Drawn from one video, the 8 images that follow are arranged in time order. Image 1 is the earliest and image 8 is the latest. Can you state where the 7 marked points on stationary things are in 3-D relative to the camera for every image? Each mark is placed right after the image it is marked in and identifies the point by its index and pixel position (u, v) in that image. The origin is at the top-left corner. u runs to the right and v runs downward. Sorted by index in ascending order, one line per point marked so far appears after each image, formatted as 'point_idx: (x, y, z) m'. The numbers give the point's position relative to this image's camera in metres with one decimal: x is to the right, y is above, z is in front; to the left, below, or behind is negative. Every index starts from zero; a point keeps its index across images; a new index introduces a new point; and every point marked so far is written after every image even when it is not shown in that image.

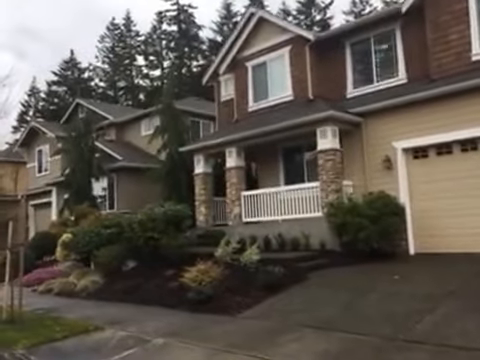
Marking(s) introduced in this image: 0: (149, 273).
0: (-3.1, -3.2, +16.4) m
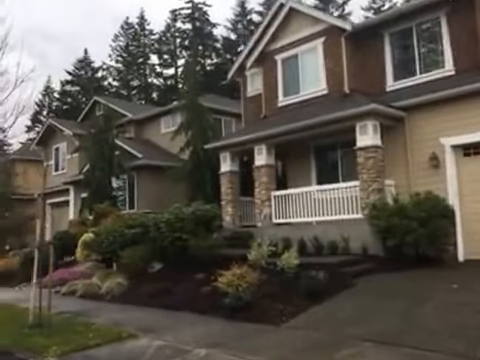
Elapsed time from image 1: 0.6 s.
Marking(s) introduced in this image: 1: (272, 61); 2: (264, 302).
0: (-2.0, -3.1, +15.6) m
1: (+1.5, +5.1, +20.4) m
2: (+0.6, -3.0, +11.7) m
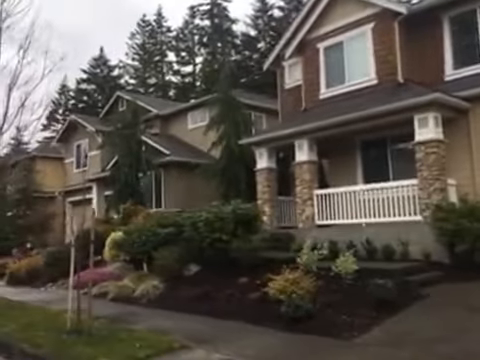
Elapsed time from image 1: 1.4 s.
0: (-0.7, -3.0, +14.4) m
1: (+3.0, +5.2, +19.2) m
2: (+1.9, -2.9, +10.5) m
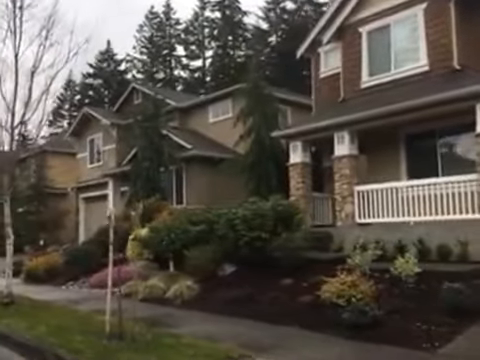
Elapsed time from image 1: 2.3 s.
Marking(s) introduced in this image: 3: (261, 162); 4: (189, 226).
0: (+0.5, -2.8, +13.4) m
1: (+4.3, +5.3, +18.1) m
2: (+3.0, -2.7, +9.4) m
3: (+0.9, +0.7, +19.3) m
4: (-1.7, -1.5, +15.7) m
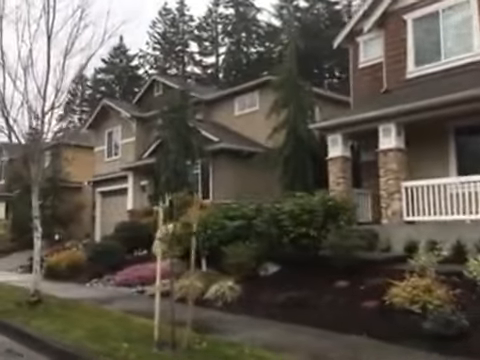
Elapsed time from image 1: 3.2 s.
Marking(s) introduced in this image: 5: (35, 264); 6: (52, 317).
0: (+1.7, -2.6, +12.4) m
1: (+5.7, +5.5, +17.0) m
2: (+4.2, -2.6, +8.4) m
3: (+2.2, +0.9, +18.3) m
4: (-0.4, -1.3, +14.7) m
5: (-5.7, -2.3, +13.2) m
6: (-4.5, -3.3, +11.5) m
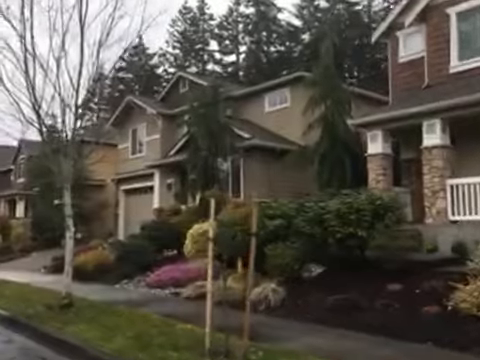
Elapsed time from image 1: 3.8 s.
0: (+2.8, -2.5, +11.7) m
1: (+6.9, +5.6, +16.2) m
2: (+5.1, -2.5, +7.6) m
3: (+3.4, +1.0, +17.6) m
4: (+0.7, -1.2, +14.1) m
5: (-4.6, -2.2, +12.7) m
6: (-3.5, -3.2, +11.0) m
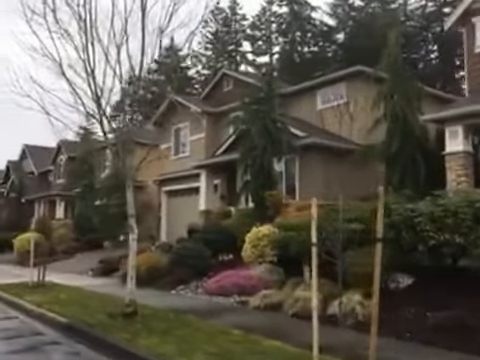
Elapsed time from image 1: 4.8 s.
0: (+4.6, -2.5, +10.3) m
1: (+9.0, +5.5, +14.7) m
2: (+6.7, -2.5, +6.2) m
3: (+5.6, +1.0, +16.2) m
4: (+2.7, -1.2, +12.9) m
5: (-2.7, -2.2, +11.8) m
6: (-1.7, -3.2, +10.0) m
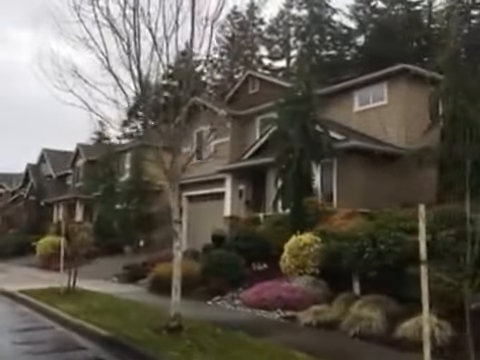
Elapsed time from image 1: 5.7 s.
0: (+5.8, -2.6, +9.0) m
1: (+10.3, +5.3, +13.4) m
2: (+7.8, -2.6, +4.8) m
3: (+6.9, +0.7, +14.9) m
4: (+3.9, -1.3, +11.6) m
5: (-1.5, -2.3, +10.6) m
6: (-0.5, -3.2, +8.8) m
